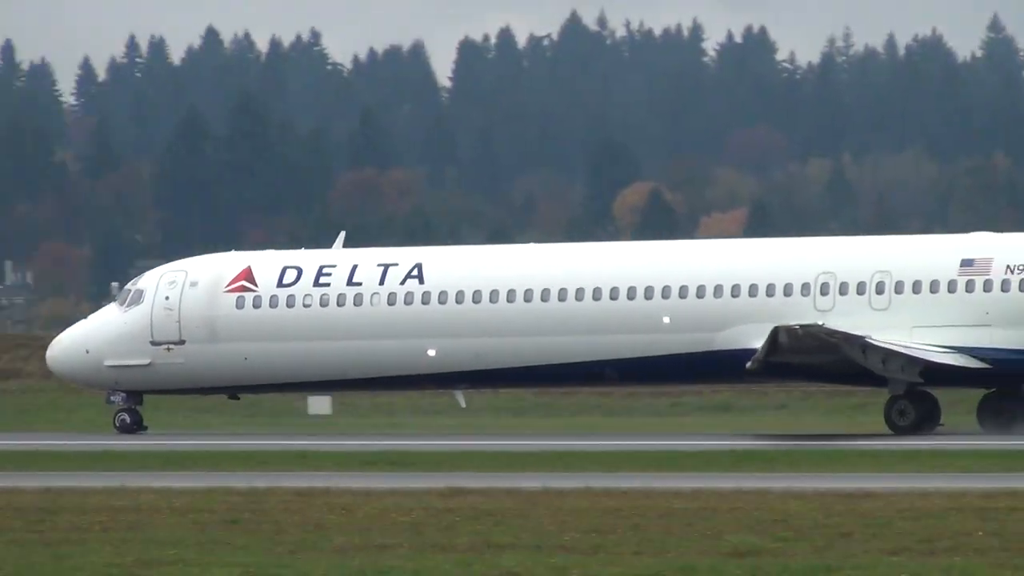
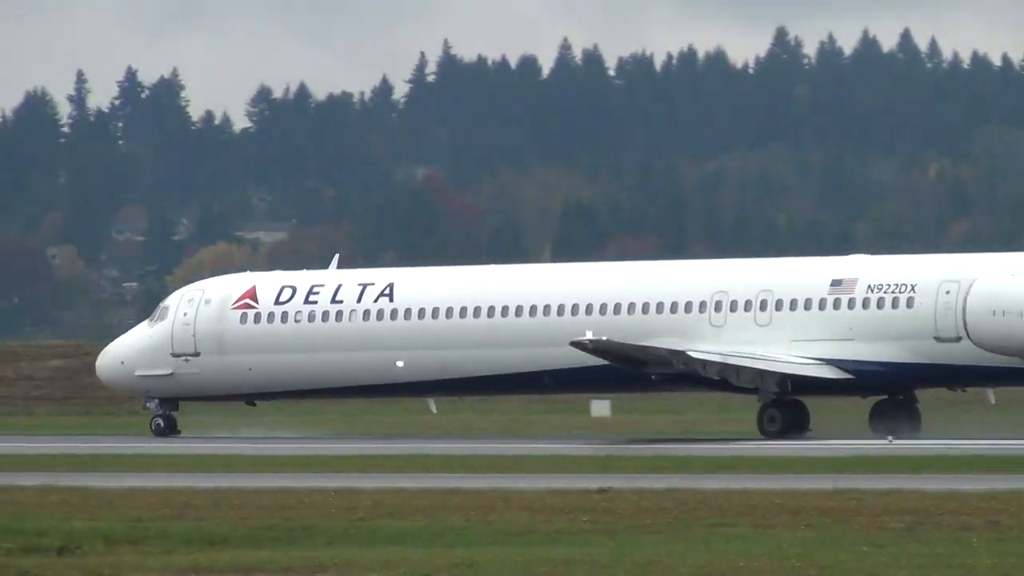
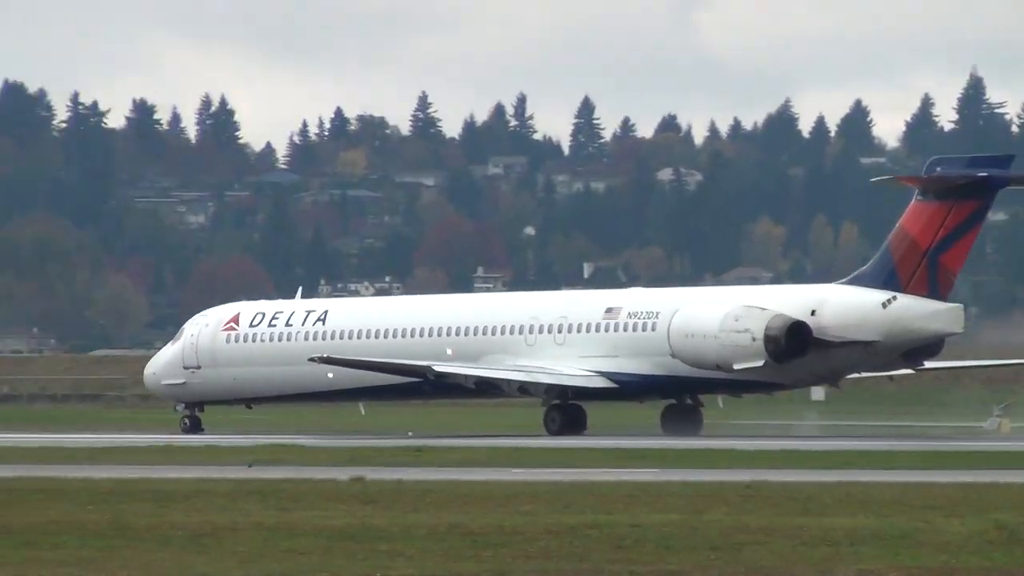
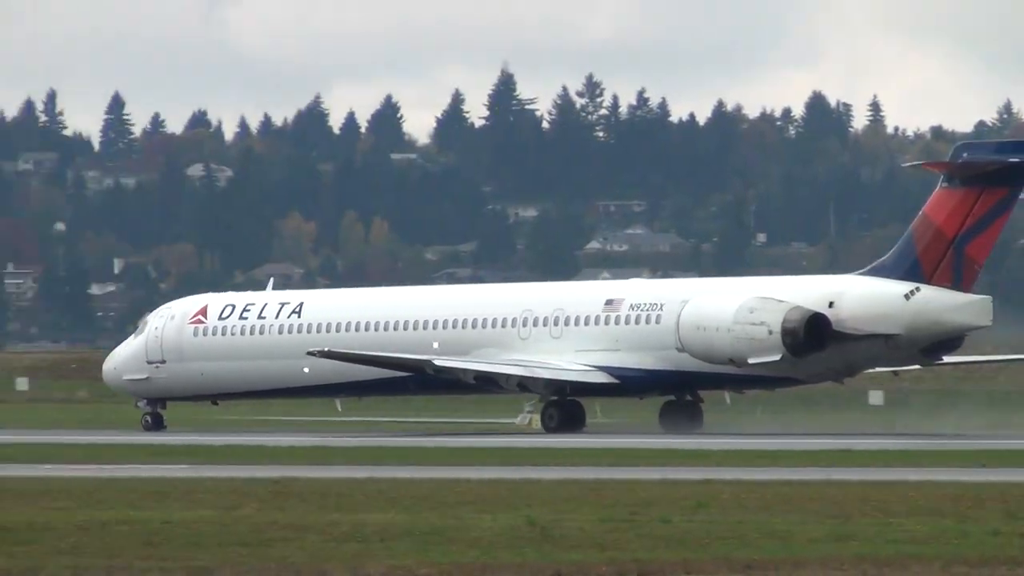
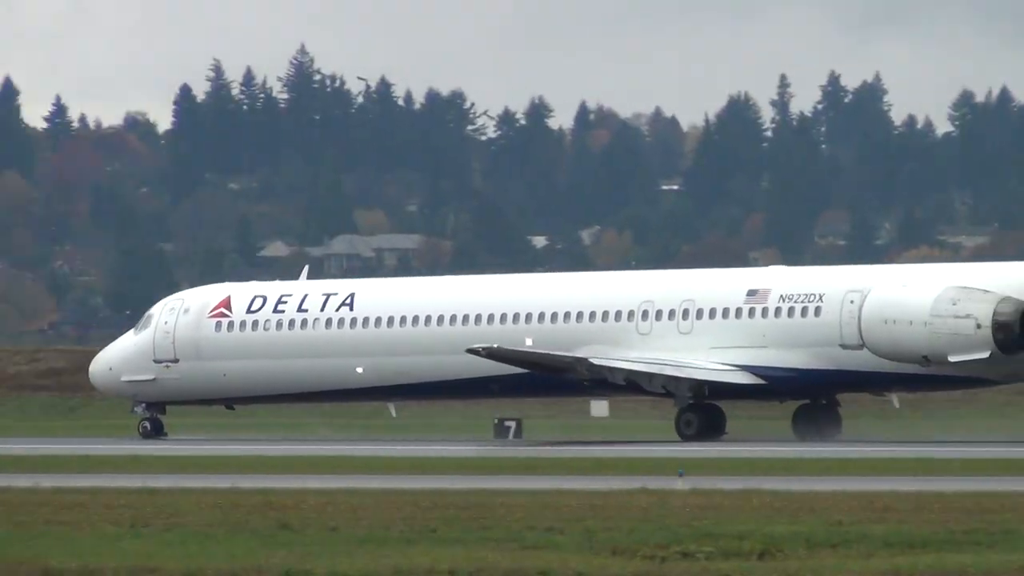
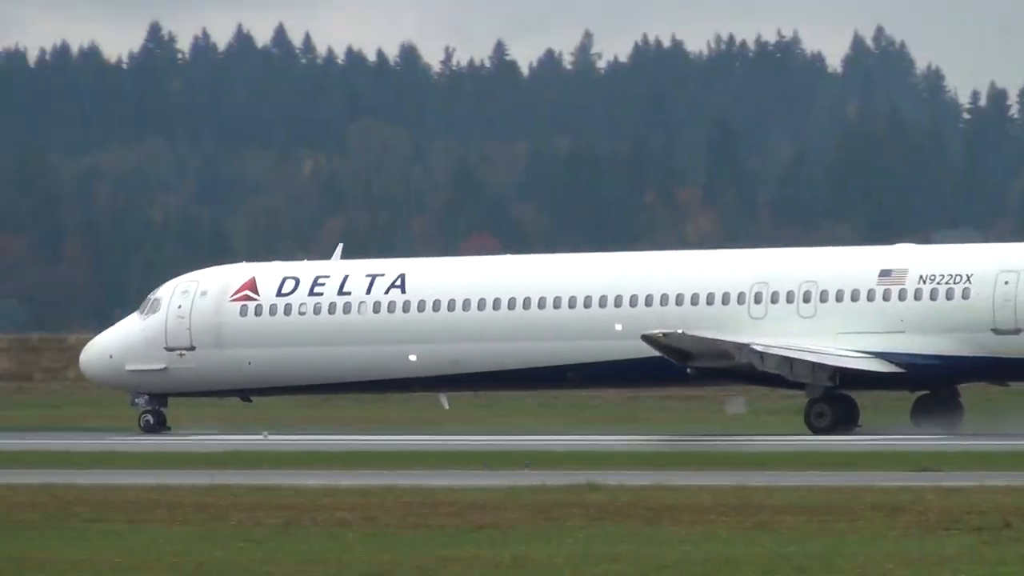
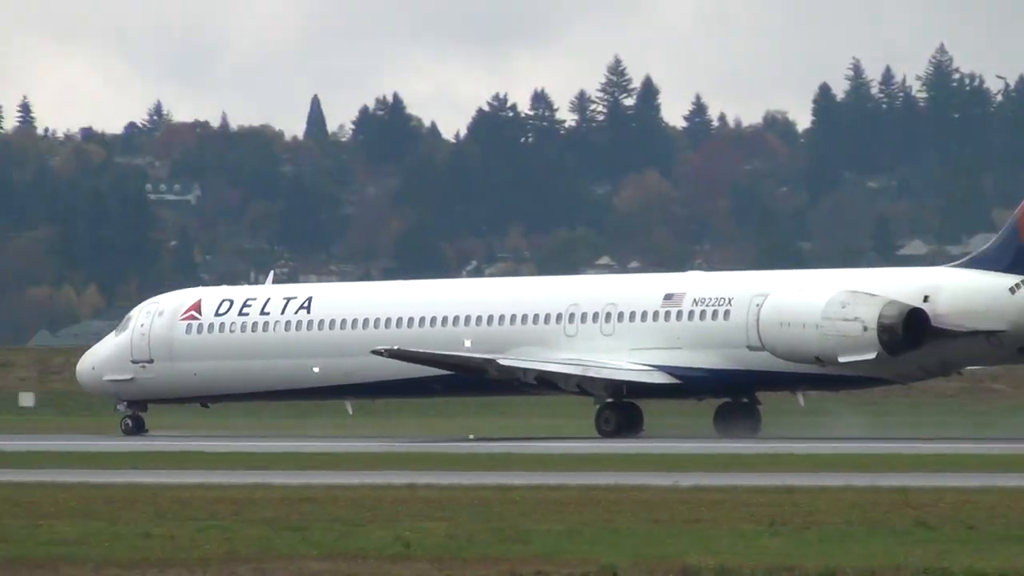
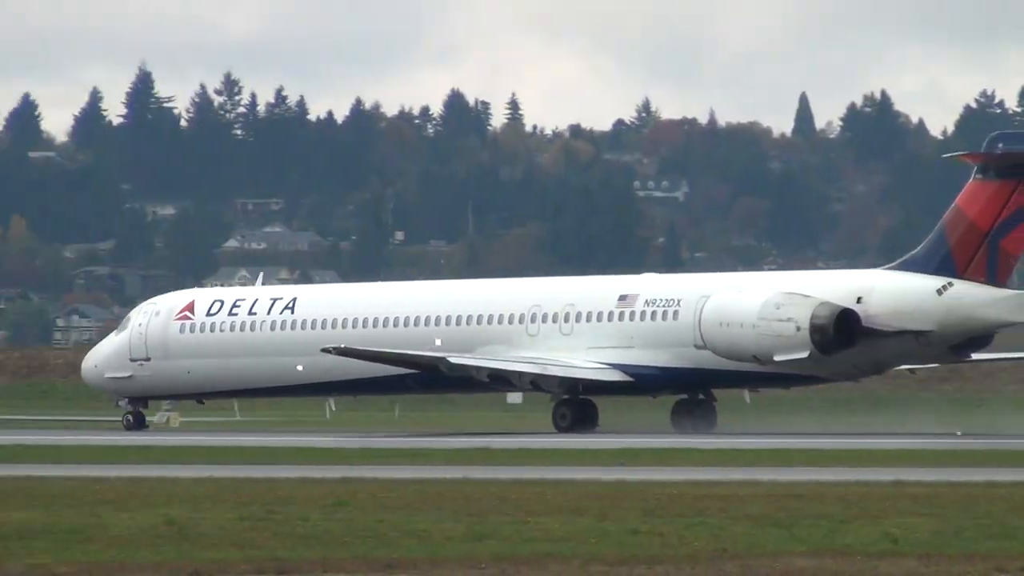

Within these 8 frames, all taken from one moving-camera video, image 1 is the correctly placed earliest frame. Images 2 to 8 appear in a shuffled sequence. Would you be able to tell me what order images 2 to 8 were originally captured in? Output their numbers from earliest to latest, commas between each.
6, 2, 5, 7, 8, 4, 3
